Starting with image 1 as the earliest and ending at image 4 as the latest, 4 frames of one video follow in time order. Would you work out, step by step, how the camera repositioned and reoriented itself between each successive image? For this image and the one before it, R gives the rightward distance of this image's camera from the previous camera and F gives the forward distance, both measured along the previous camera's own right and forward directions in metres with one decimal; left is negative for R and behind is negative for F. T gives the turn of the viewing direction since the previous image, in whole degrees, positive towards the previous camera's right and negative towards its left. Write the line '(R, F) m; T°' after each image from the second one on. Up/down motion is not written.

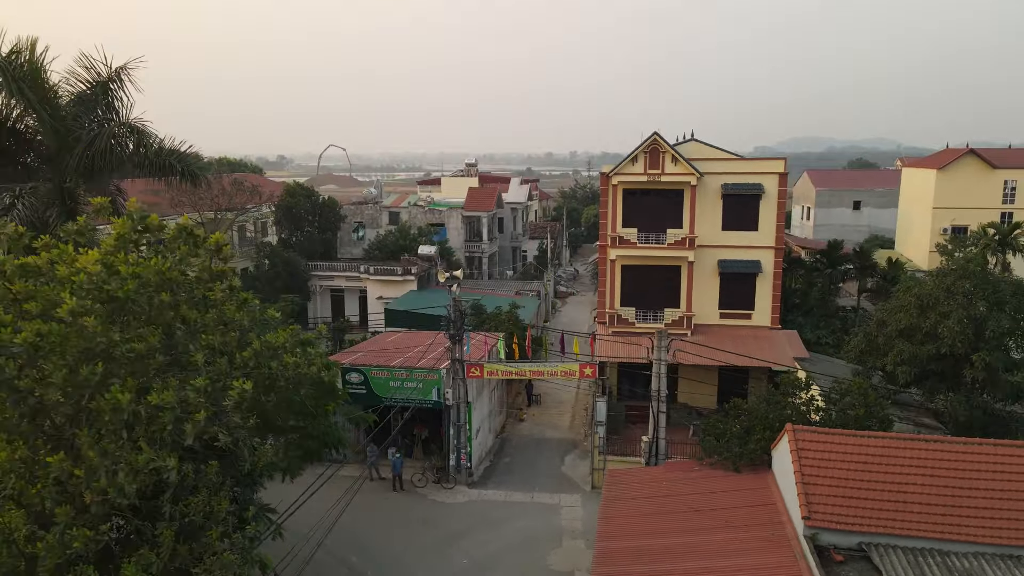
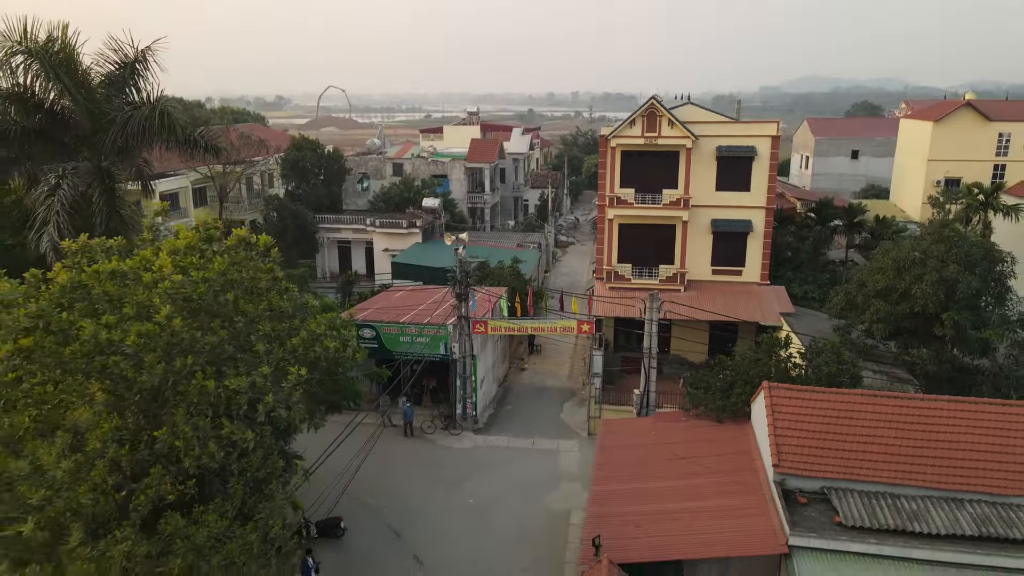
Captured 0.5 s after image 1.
(0.0, -1.0) m; 0°
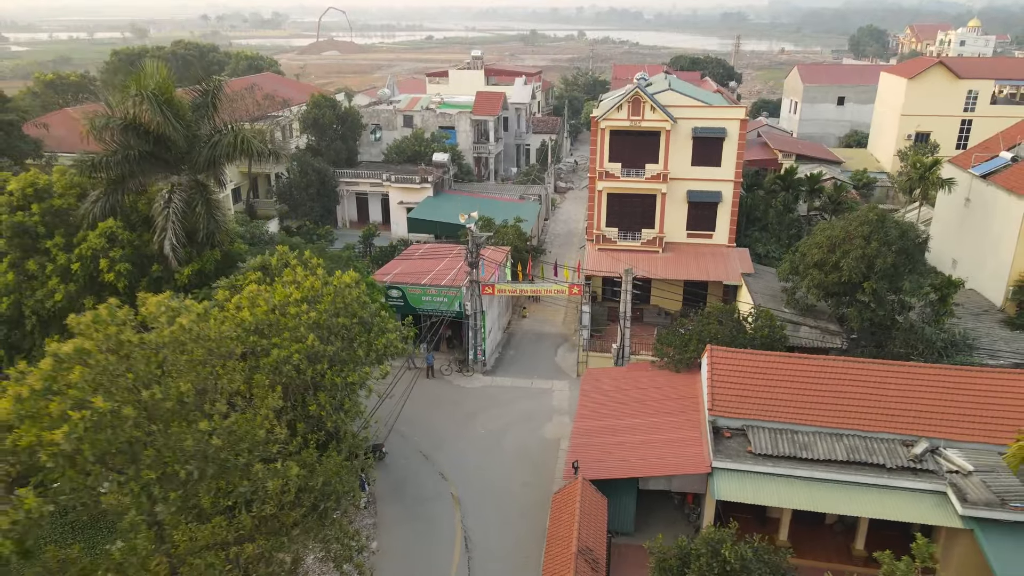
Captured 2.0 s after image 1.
(0.0, -3.5) m; 0°
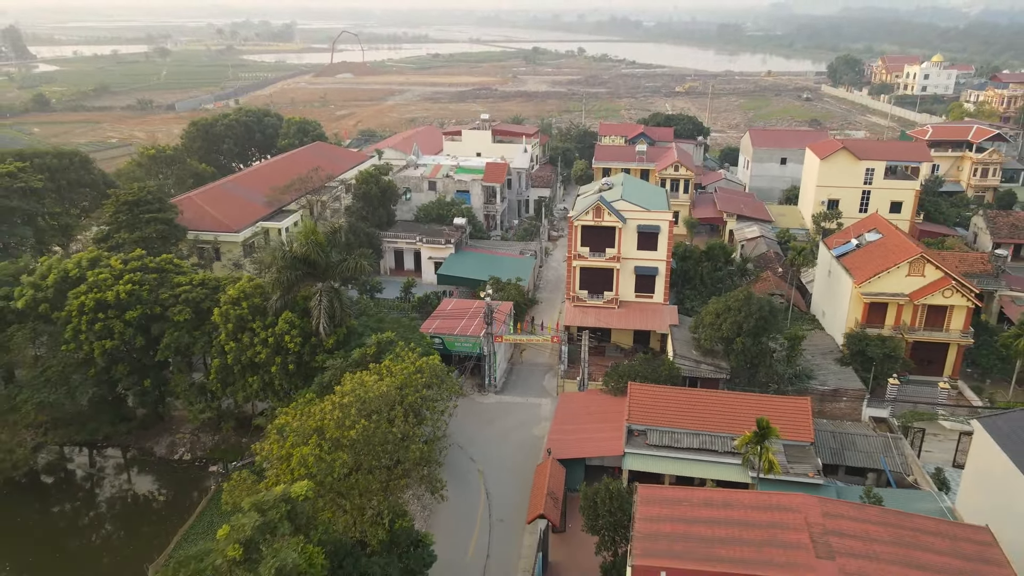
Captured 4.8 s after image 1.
(0.0, -10.9) m; 0°
